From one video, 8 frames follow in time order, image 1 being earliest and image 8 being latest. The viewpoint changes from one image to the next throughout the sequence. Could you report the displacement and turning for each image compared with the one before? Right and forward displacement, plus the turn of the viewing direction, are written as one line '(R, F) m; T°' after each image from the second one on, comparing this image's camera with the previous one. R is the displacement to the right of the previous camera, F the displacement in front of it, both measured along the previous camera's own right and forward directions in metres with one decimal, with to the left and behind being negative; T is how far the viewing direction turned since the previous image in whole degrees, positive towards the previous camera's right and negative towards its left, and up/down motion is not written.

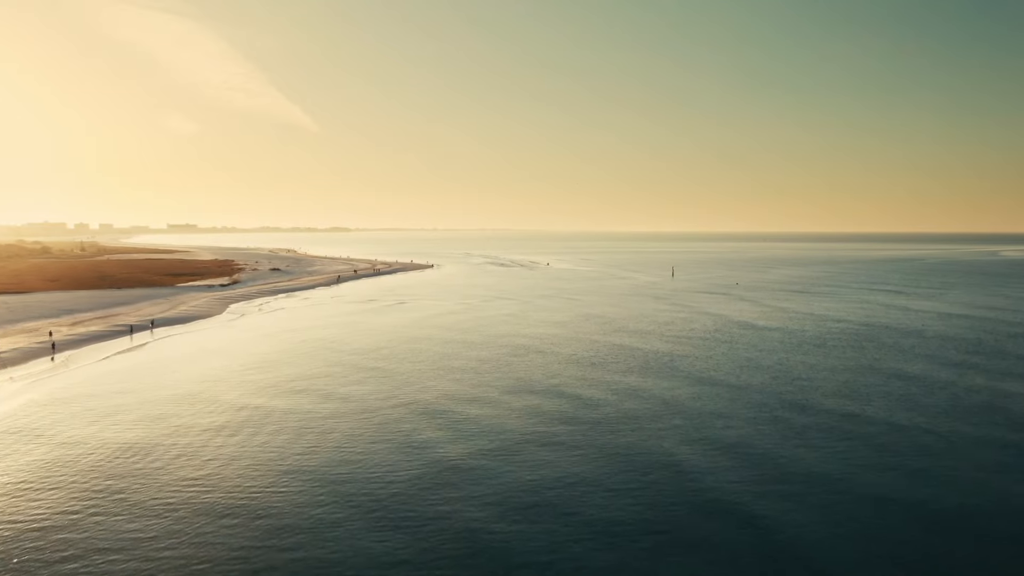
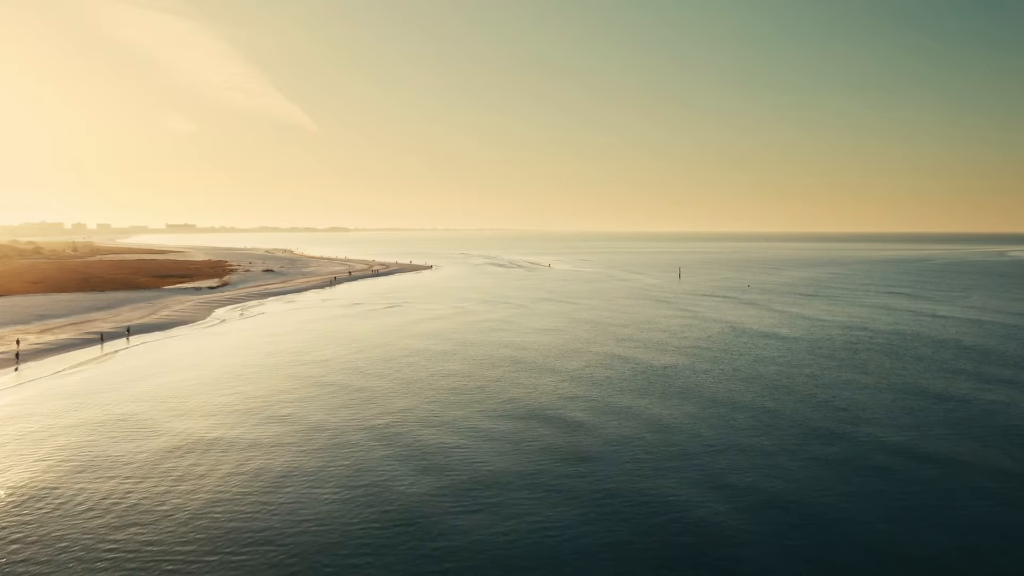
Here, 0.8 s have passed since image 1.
(-0.2, +3.6) m; 0°
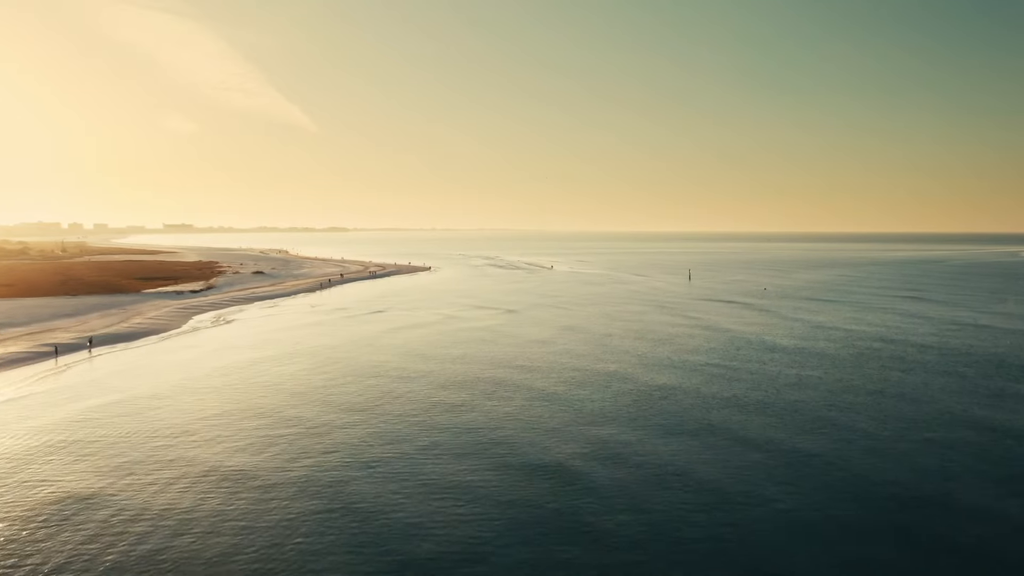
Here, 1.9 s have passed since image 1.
(-0.4, +5.0) m; 0°
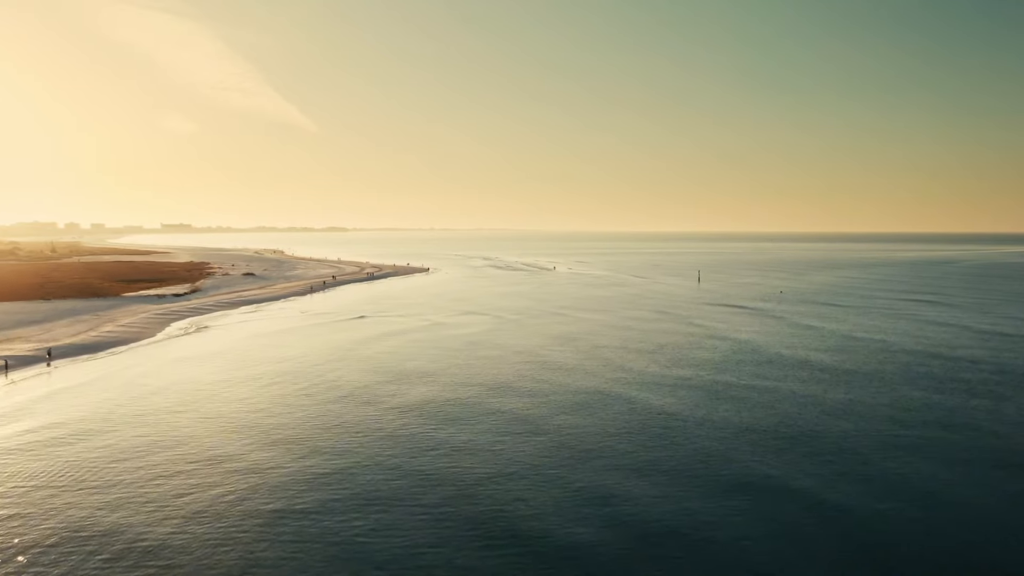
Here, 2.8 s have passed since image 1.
(-0.4, +4.4) m; 0°
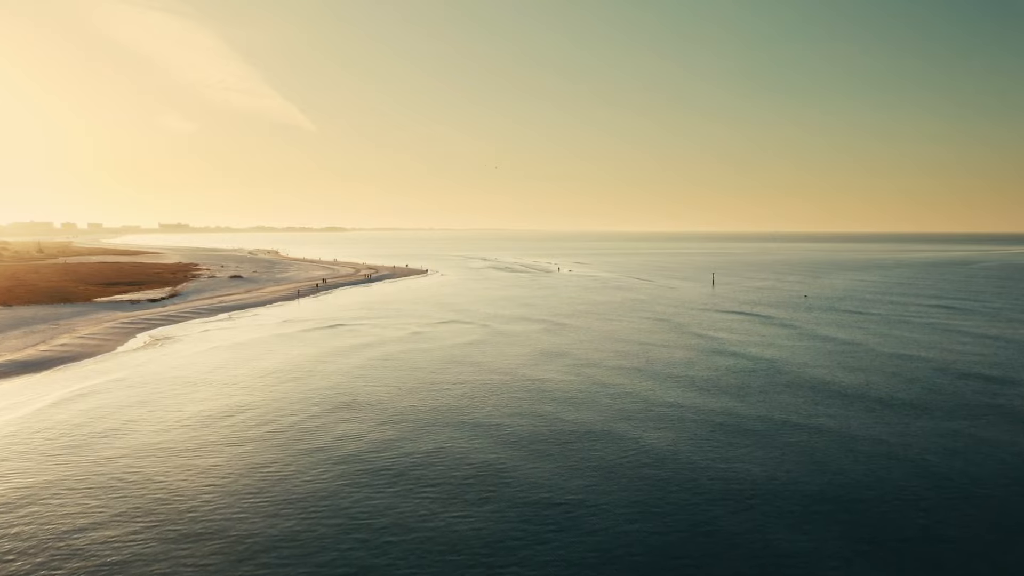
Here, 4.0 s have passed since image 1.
(-0.6, +5.8) m; 0°
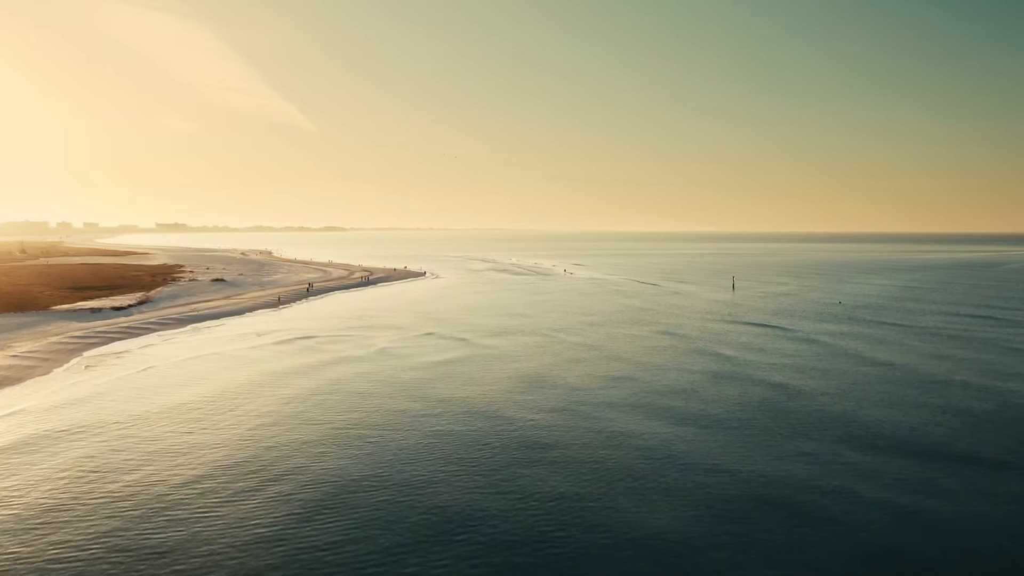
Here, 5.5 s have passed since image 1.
(-0.8, +7.0) m; 0°
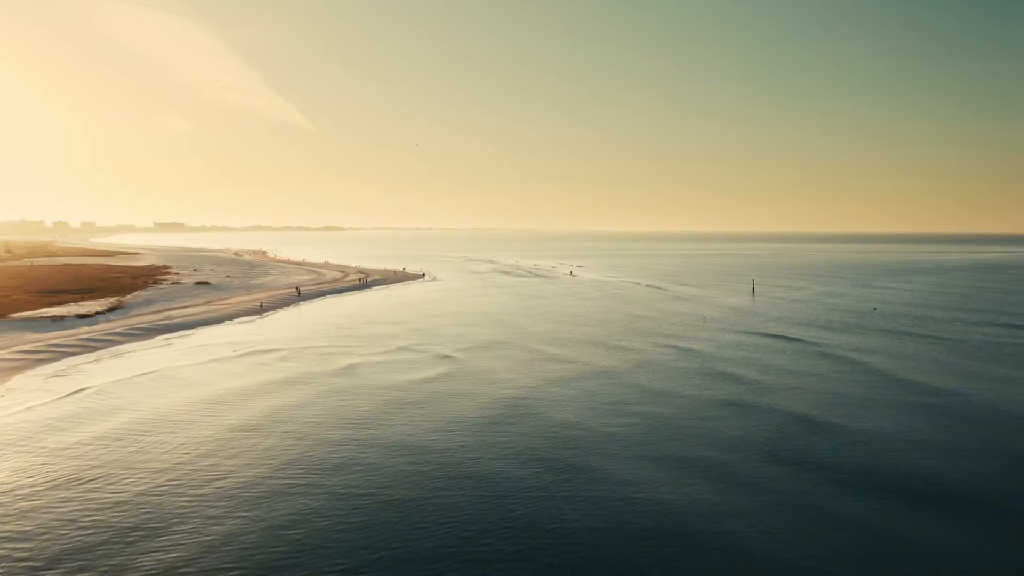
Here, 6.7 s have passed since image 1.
(-0.8, +5.8) m; 0°
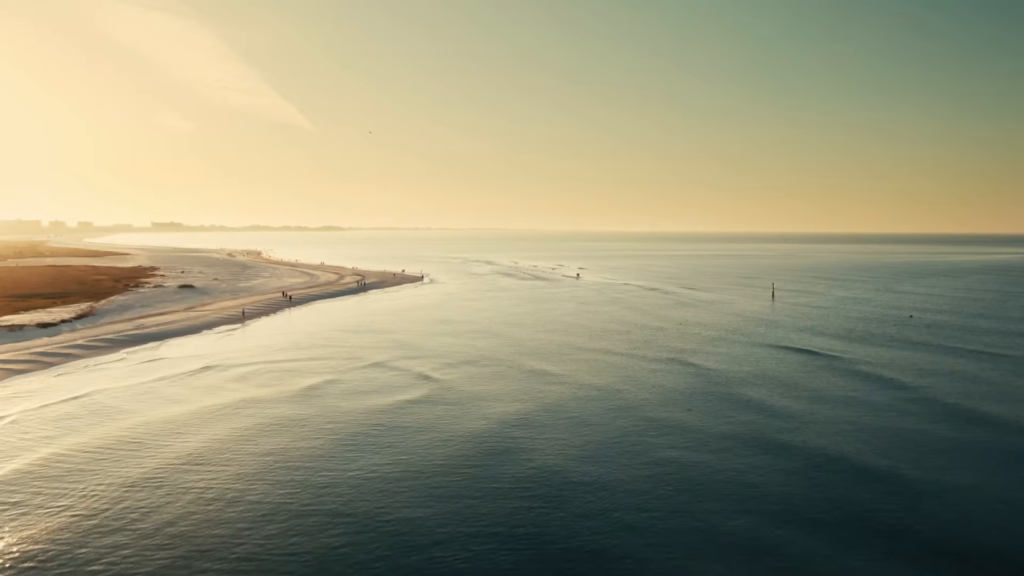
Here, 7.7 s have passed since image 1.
(-0.7, +5.2) m; 0°
